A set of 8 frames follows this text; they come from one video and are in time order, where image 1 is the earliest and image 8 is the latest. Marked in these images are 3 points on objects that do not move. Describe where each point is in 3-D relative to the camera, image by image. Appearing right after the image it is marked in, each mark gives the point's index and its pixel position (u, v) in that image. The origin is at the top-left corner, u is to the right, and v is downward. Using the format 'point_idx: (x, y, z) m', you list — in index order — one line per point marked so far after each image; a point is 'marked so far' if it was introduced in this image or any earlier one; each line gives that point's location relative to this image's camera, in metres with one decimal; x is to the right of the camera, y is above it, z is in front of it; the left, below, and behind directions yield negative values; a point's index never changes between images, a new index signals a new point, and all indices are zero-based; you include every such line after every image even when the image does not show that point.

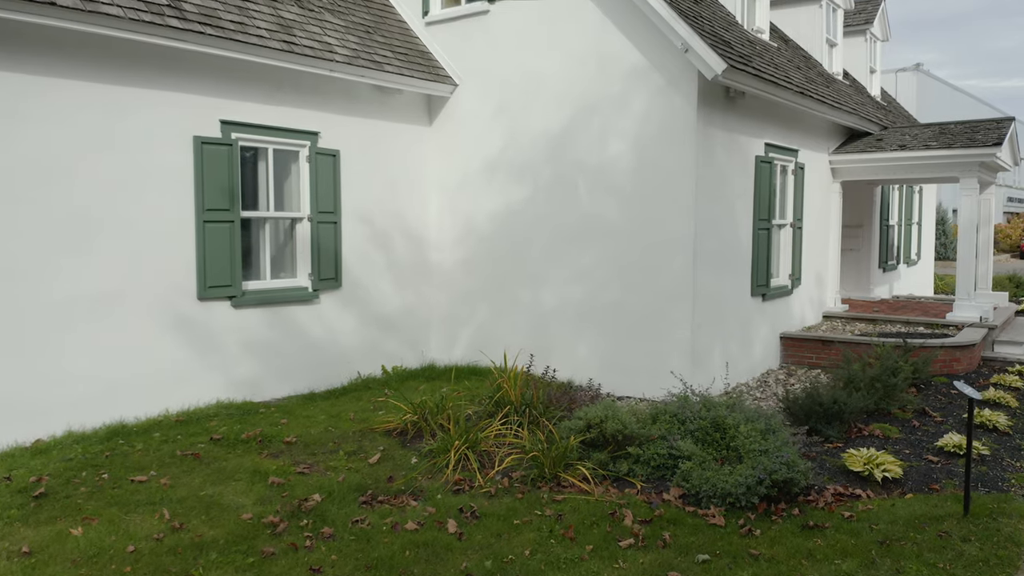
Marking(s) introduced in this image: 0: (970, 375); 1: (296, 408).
0: (+9.3, -1.8, +8.9) m
1: (-3.6, -2.0, +7.3) m
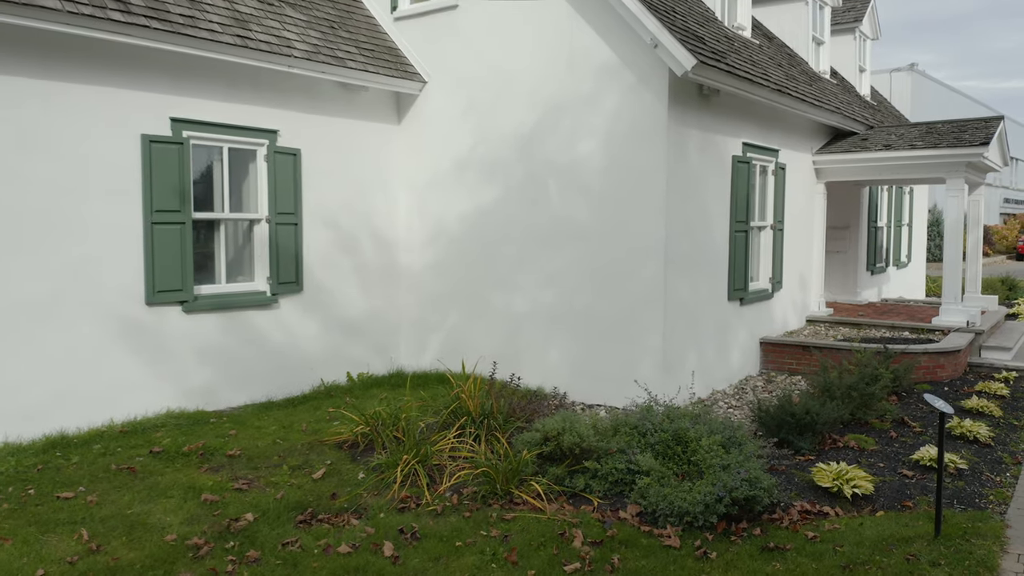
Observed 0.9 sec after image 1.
0: (+8.7, -1.8, +8.6) m
1: (-4.2, -2.1, +7.0) m
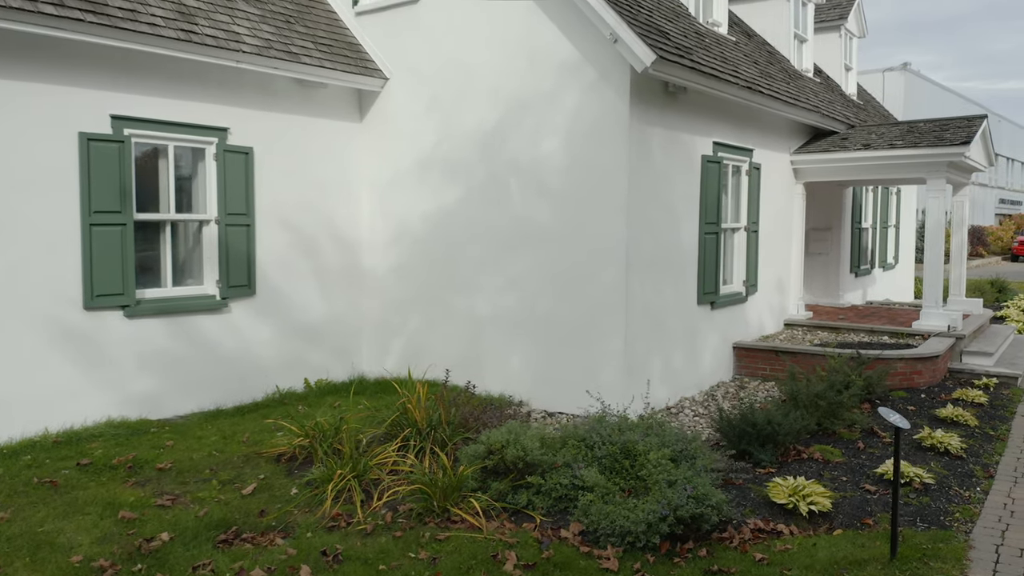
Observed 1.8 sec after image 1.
0: (+8.0, -1.9, +8.3) m
1: (-4.9, -2.2, +6.7) m
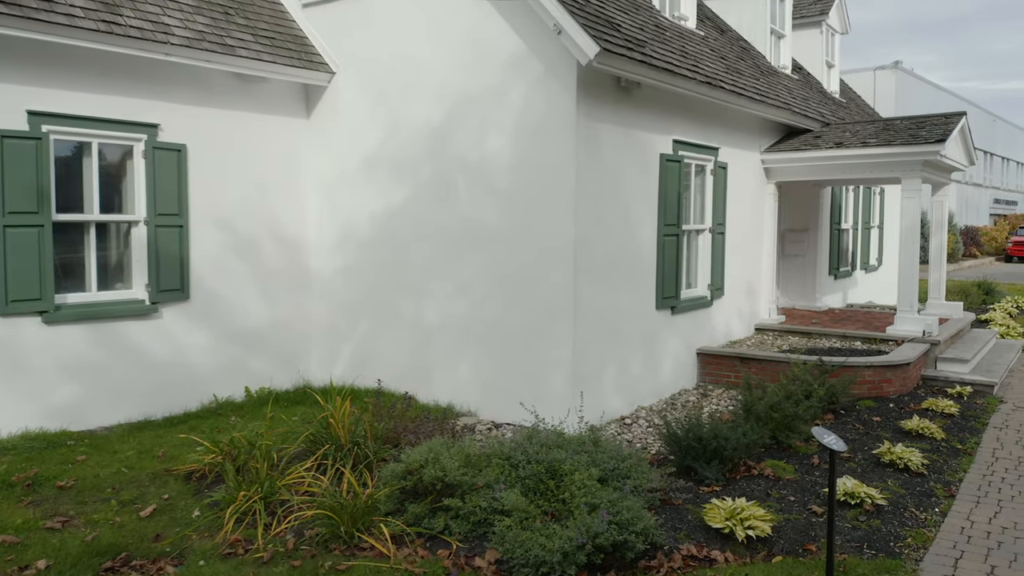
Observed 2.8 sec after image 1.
0: (+7.1, -2.0, +7.9) m
1: (-5.8, -2.2, +6.4) m
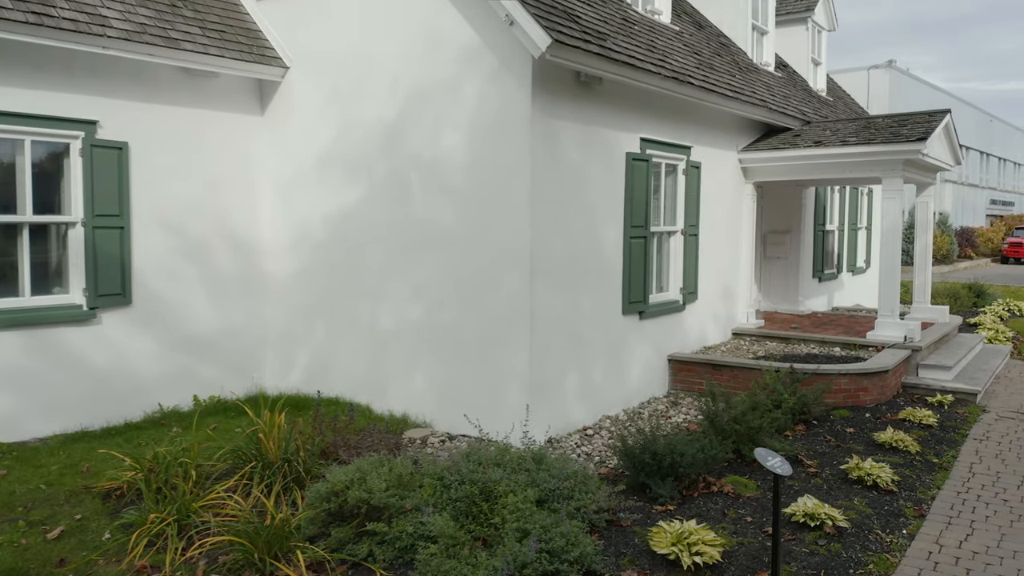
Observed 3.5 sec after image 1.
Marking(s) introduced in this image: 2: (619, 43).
0: (+6.4, -2.1, +7.6) m
1: (-6.5, -2.3, +6.0) m
2: (+1.7, +3.9, +6.9) m
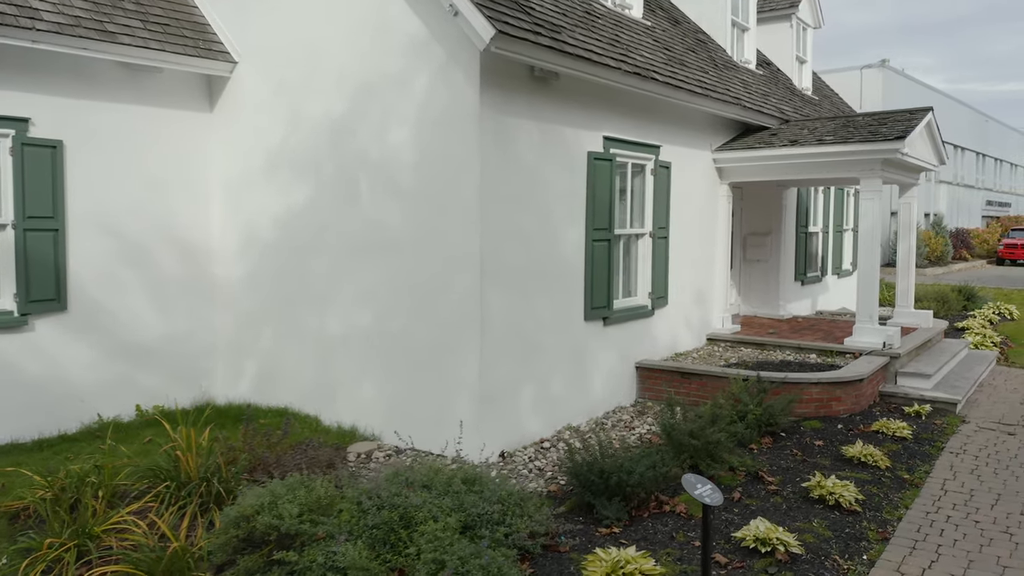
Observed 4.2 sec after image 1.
0: (+5.7, -2.2, +7.2) m
1: (-7.2, -2.4, +5.7) m
2: (+1.0, +3.8, +6.6) m
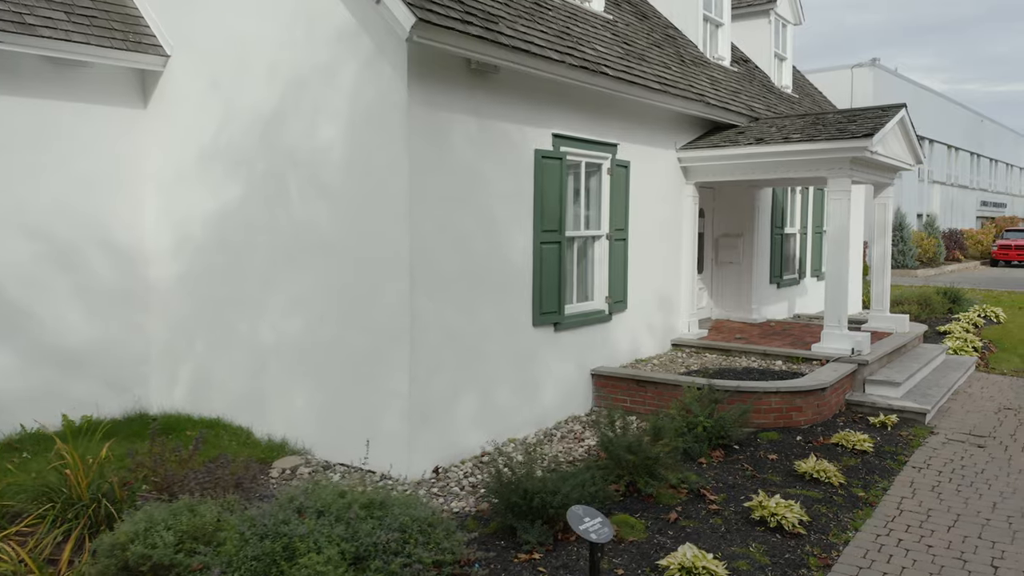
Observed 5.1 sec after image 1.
0: (+4.8, -2.2, +6.9) m
1: (-8.1, -2.5, +5.4) m
2: (+0.1, +3.7, +6.3) m
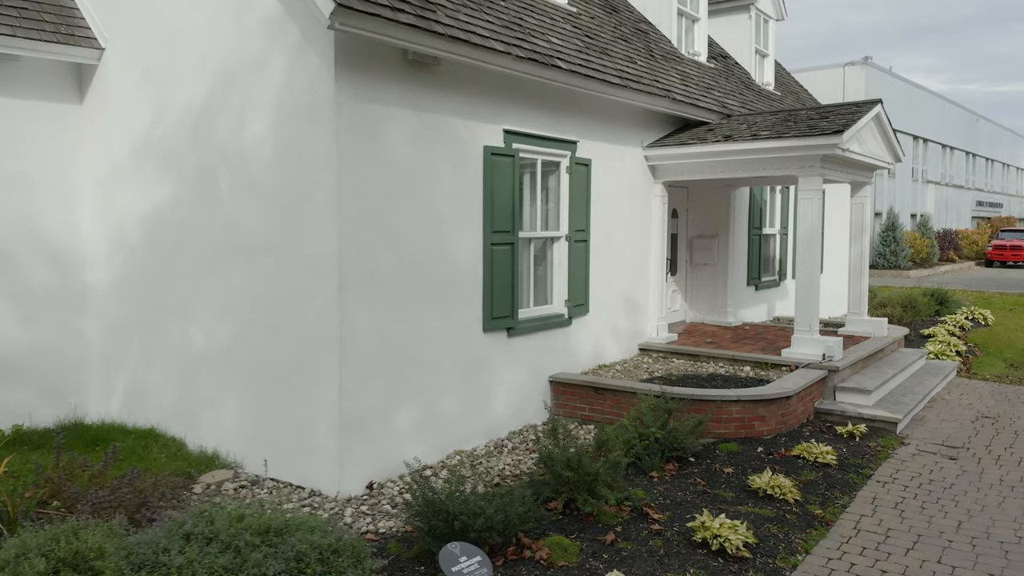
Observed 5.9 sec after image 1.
0: (+4.0, -2.3, +6.6) m
1: (-8.9, -2.5, +5.0) m
2: (-0.7, +3.6, +5.9) m
